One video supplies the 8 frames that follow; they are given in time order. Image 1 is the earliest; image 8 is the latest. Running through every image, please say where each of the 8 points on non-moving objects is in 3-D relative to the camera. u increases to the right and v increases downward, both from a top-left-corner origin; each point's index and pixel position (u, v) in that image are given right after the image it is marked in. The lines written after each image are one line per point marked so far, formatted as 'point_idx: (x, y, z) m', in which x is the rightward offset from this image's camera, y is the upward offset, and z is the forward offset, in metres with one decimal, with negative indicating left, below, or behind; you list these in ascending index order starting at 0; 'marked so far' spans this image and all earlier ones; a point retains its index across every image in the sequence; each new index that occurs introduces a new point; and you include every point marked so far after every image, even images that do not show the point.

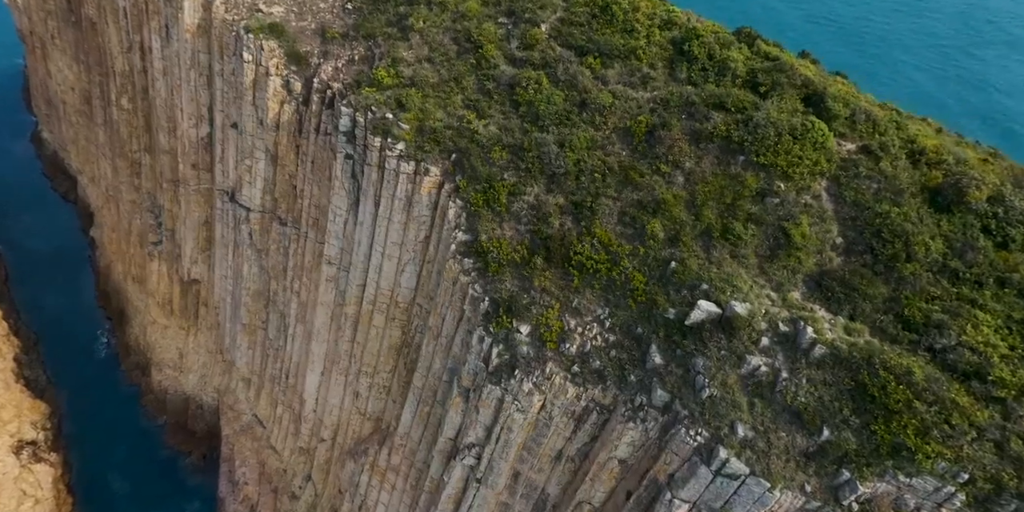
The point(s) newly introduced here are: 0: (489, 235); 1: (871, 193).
0: (-0.7, +0.8, +18.2) m
1: (+8.2, +1.3, +14.7) m
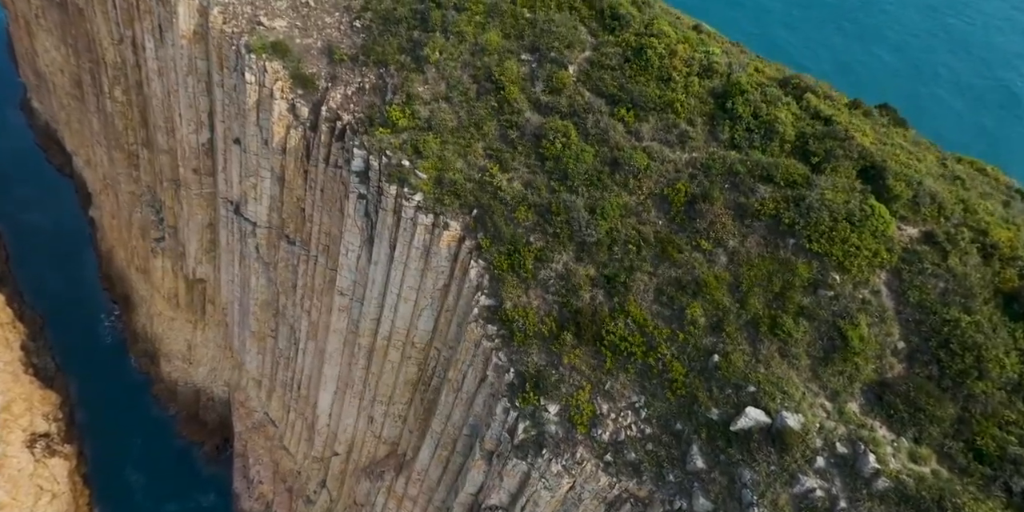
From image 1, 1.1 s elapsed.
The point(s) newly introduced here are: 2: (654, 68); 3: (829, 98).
0: (0.0, -1.1, +17.1) m
1: (+8.9, -0.8, +13.6) m
2: (+4.0, +5.2, +18.0) m
3: (+8.6, +4.2, +17.5) m
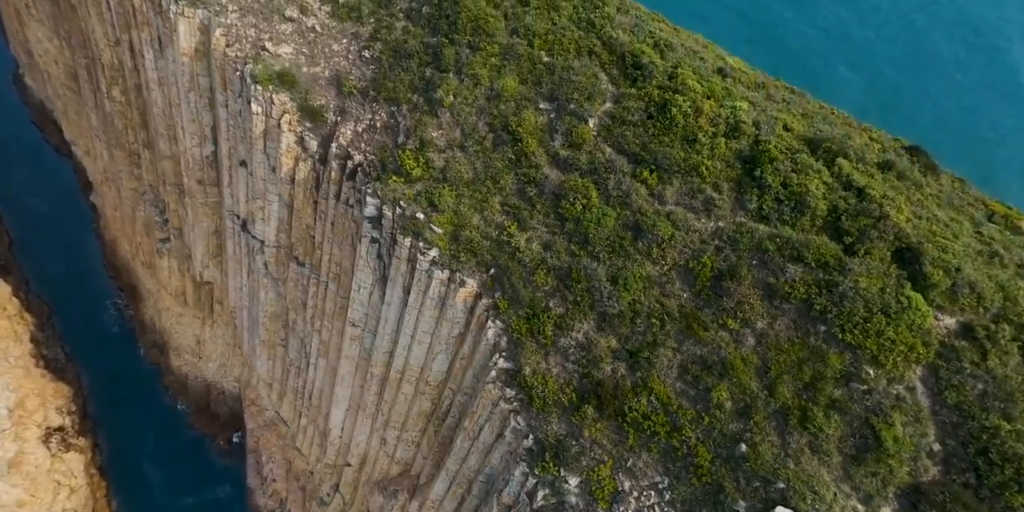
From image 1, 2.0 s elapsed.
0: (+0.5, -2.9, +16.7) m
1: (+9.4, -2.8, +13.1) m
2: (+4.5, +3.4, +17.3) m
3: (+9.1, +2.4, +16.8) m
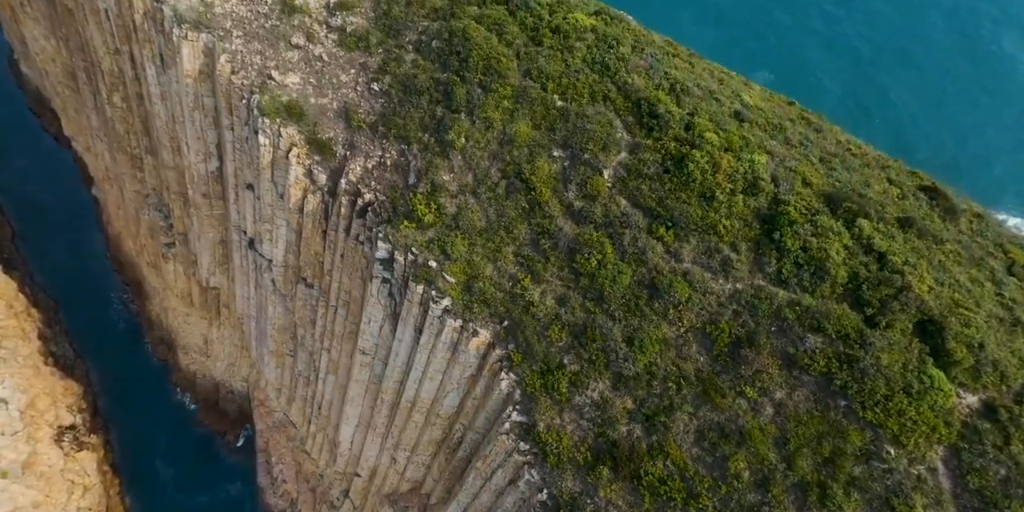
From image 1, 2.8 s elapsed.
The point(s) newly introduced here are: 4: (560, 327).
0: (+0.9, -4.4, +16.7) m
1: (+9.8, -4.4, +13.1) m
2: (+4.8, +1.9, +17.0) m
3: (+9.4, +0.9, +16.5) m
4: (+1.3, -1.9, +17.2) m
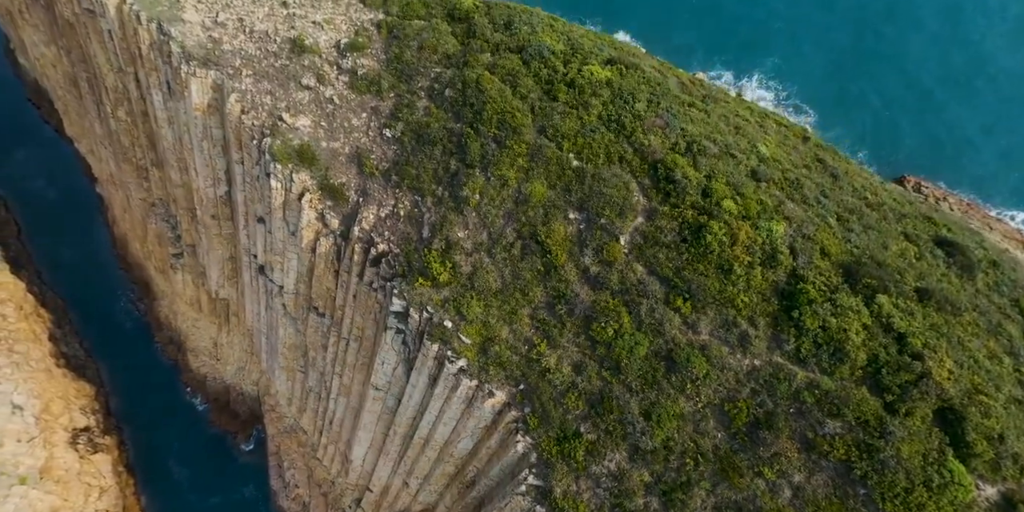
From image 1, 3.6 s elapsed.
0: (+1.4, -6.3, +16.8) m
1: (+10.2, -6.4, +13.2) m
2: (+5.3, +0.1, +16.9) m
3: (+9.9, -0.9, +16.5) m
4: (+1.7, -3.8, +17.3) m
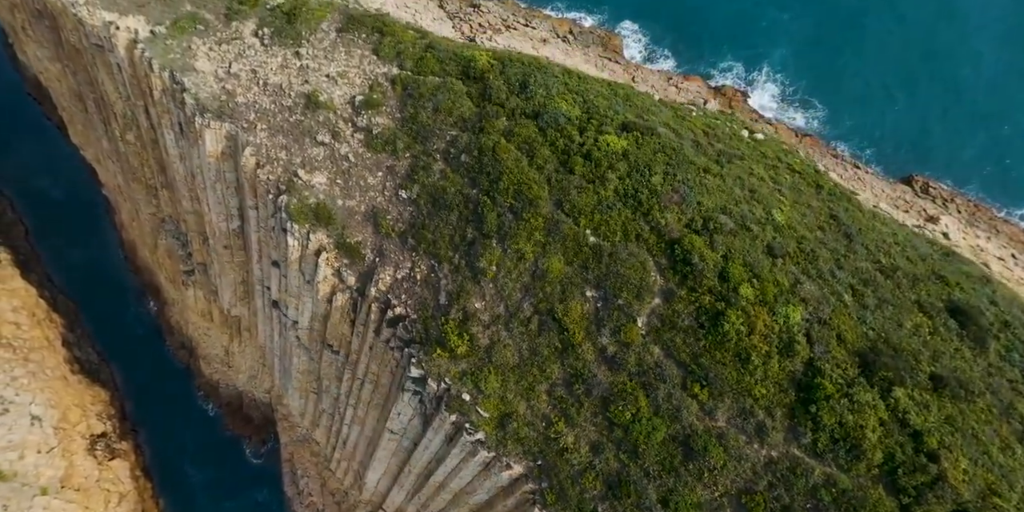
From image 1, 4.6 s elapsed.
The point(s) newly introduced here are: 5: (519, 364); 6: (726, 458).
0: (+1.9, -8.6, +17.2) m
1: (+10.7, -8.8, +13.5) m
2: (+5.8, -2.2, +17.1) m
3: (+10.4, -3.2, +16.6) m
4: (+2.3, -6.1, +17.6) m
5: (+0.2, -3.2, +19.2) m
6: (+5.4, -5.1, +16.5) m
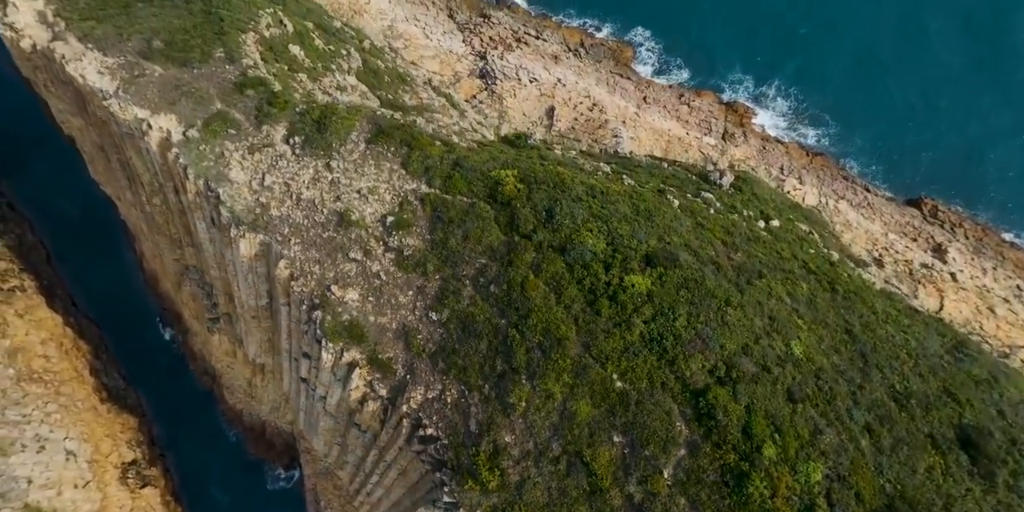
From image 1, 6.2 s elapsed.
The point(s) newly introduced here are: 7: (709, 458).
0: (+2.8, -13.1, +18.3) m
1: (+11.6, -13.4, +14.4) m
2: (+6.7, -6.7, +17.9) m
3: (+11.3, -7.7, +17.4) m
4: (+3.2, -10.6, +18.6) m
5: (+1.1, -7.7, +20.1) m
6: (+6.3, -9.6, +17.4) m
7: (+5.7, -5.7, +18.7) m
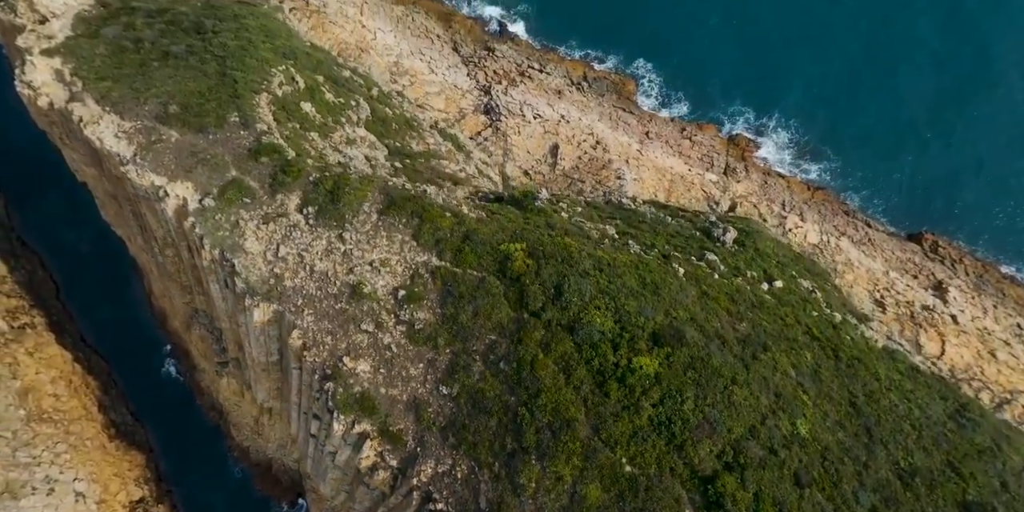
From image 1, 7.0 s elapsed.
0: (+3.2, -15.8, +18.3) m
1: (+11.9, -15.9, +14.5) m
2: (+7.0, -9.4, +18.2) m
3: (+11.6, -10.3, +17.6) m
4: (+3.5, -13.2, +18.8) m
5: (+1.5, -10.4, +20.4) m
6: (+6.7, -12.2, +17.5) m
7: (+6.0, -8.3, +18.9) m
